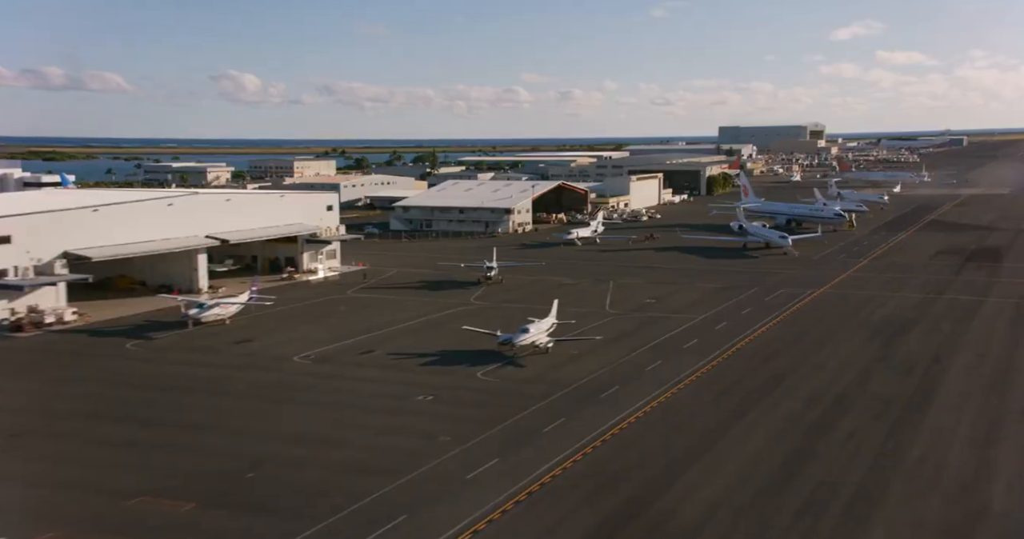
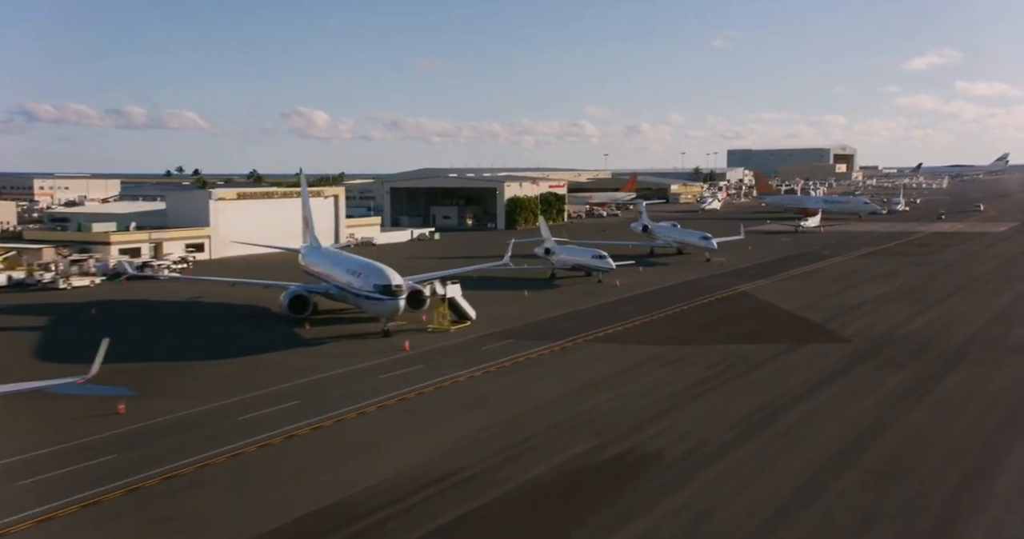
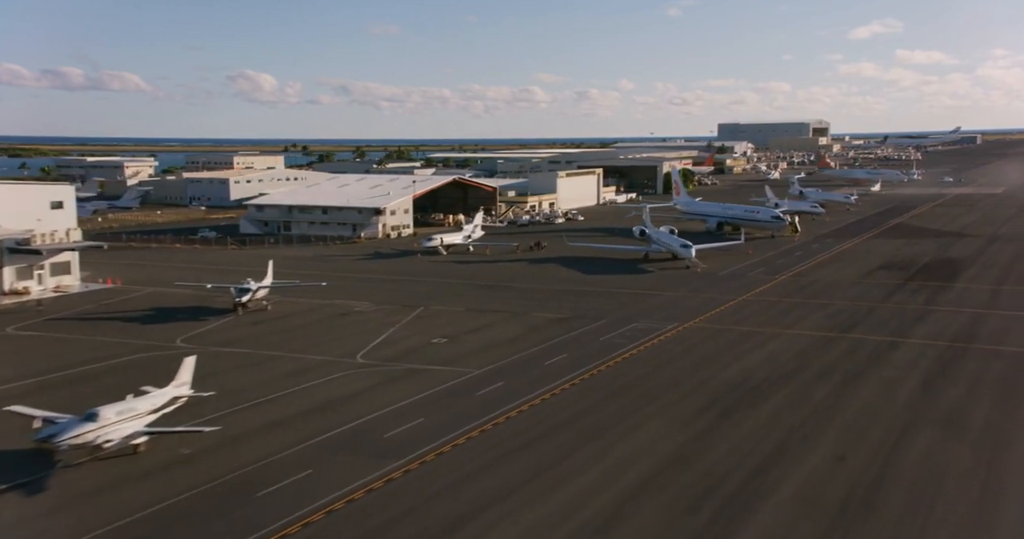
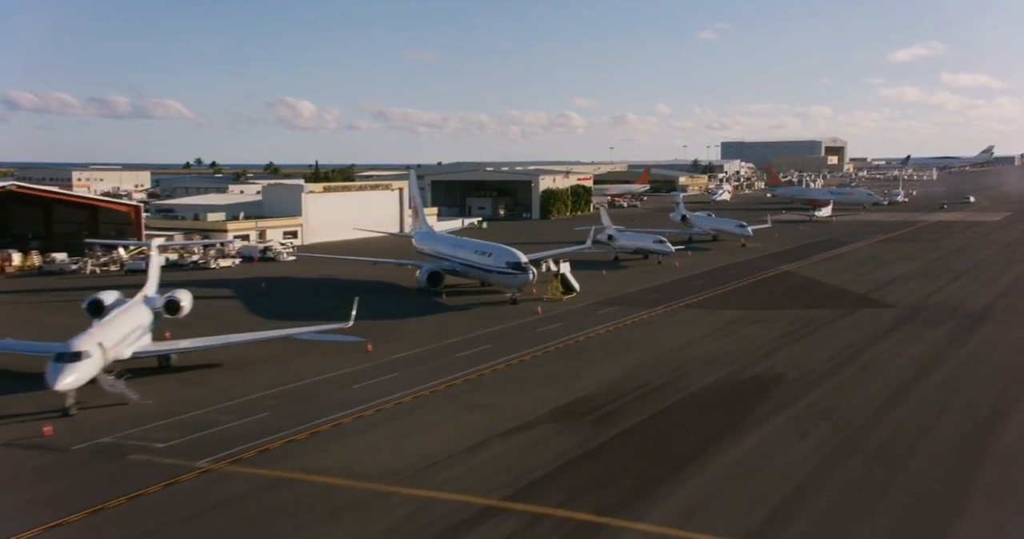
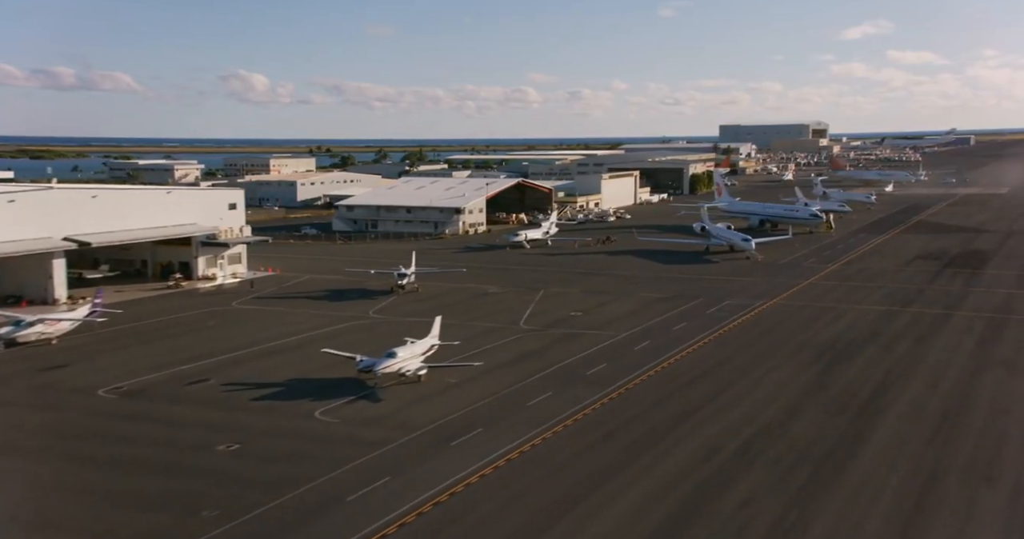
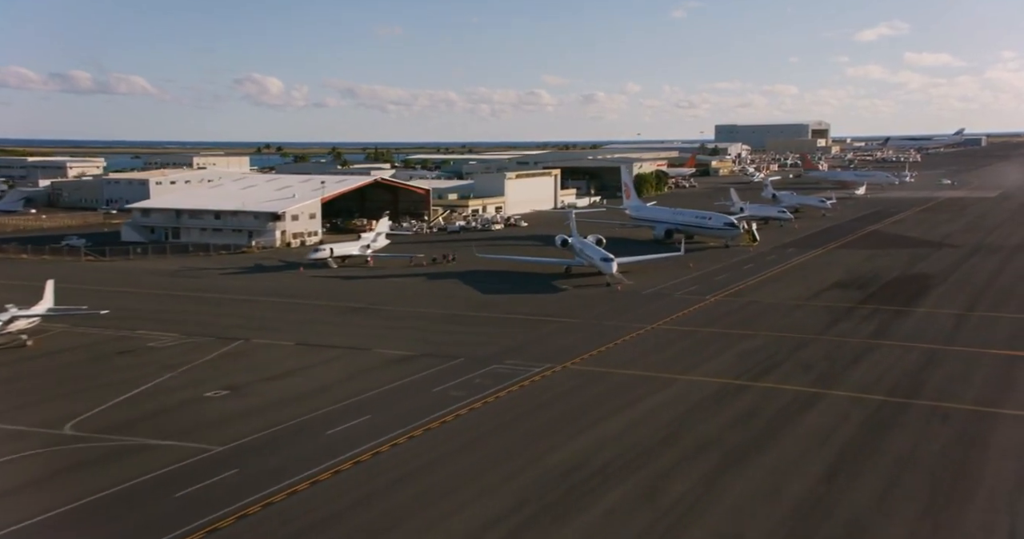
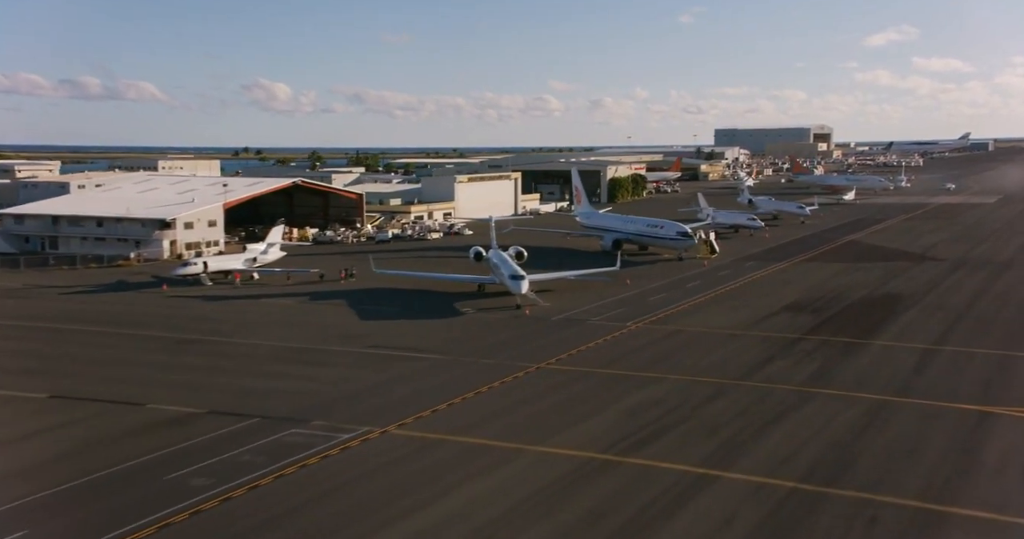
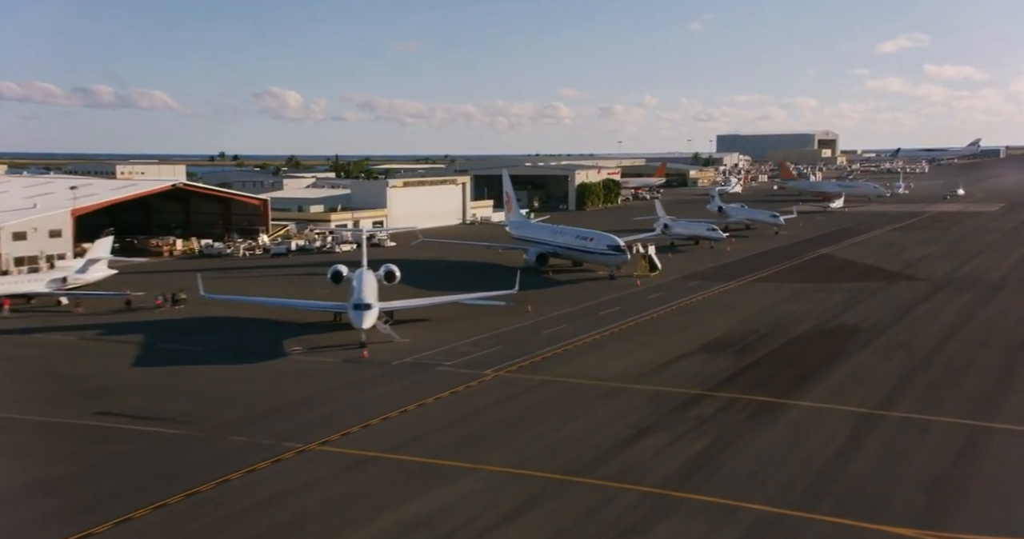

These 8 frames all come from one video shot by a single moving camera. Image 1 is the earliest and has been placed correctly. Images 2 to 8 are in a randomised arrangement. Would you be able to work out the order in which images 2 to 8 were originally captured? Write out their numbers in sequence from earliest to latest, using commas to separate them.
5, 3, 6, 7, 8, 4, 2
